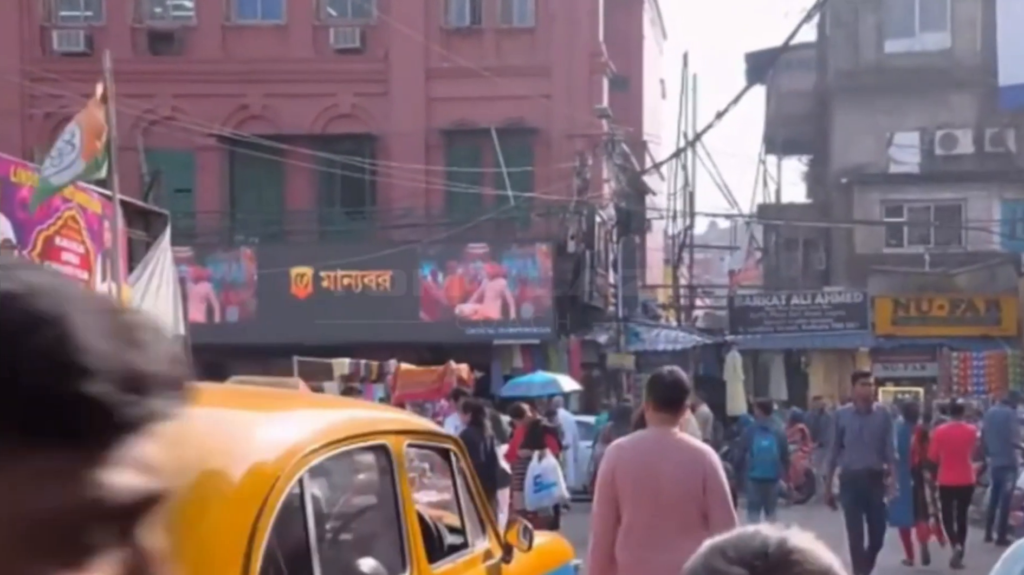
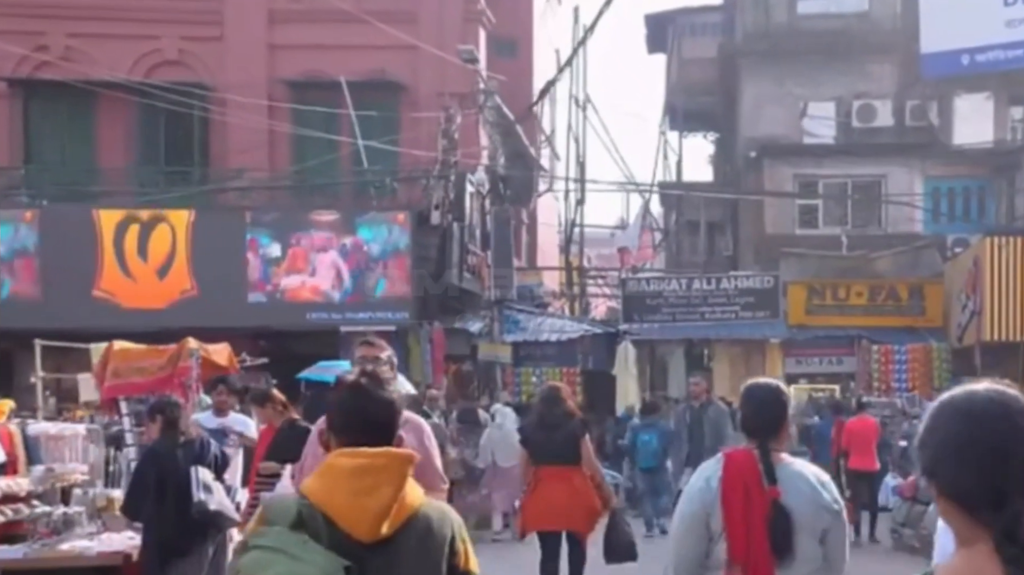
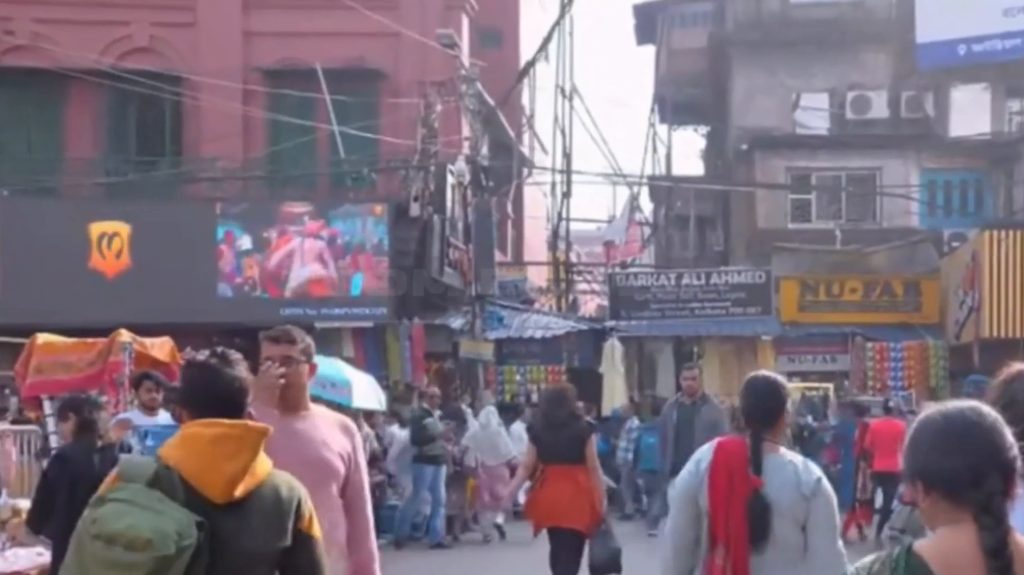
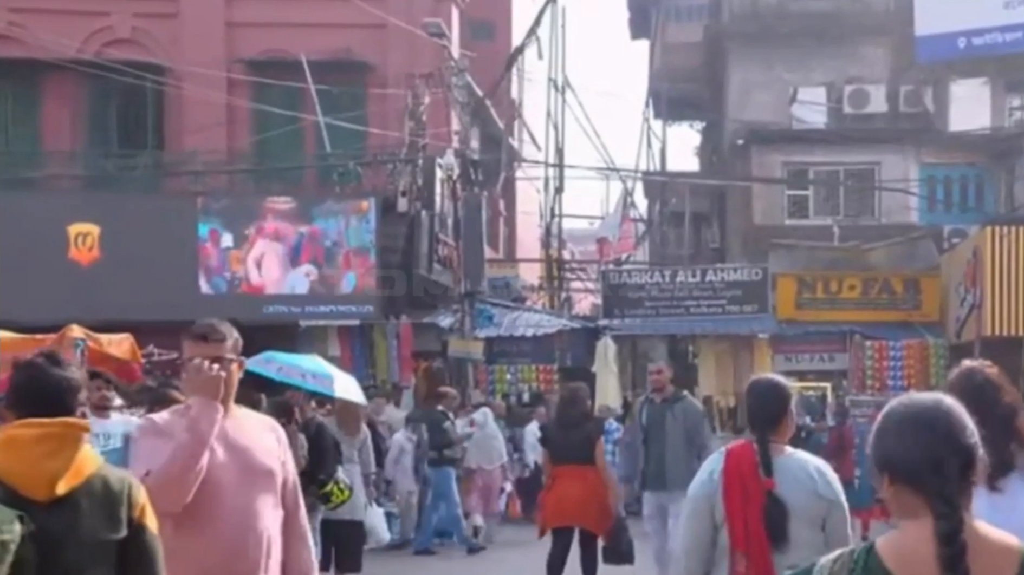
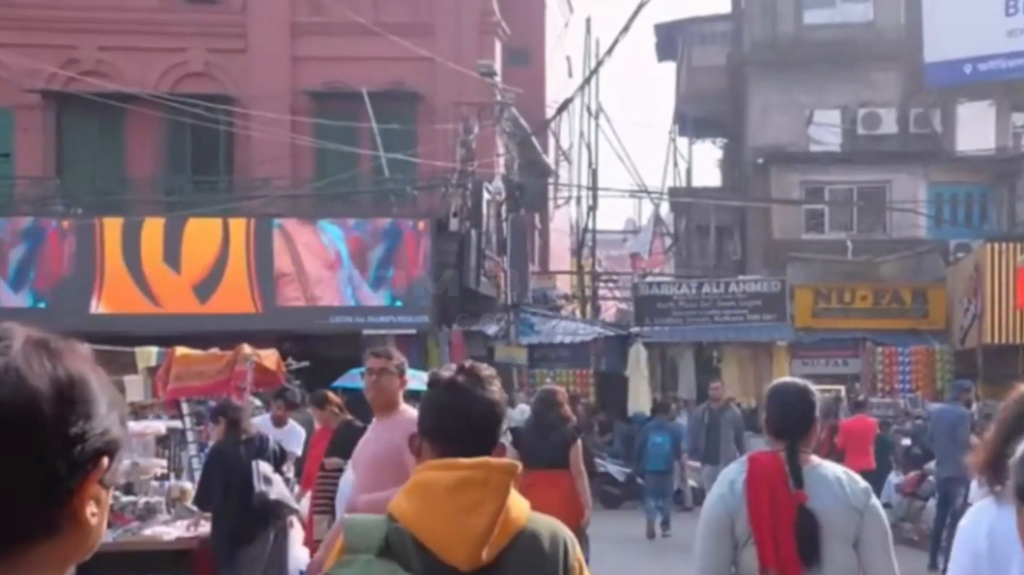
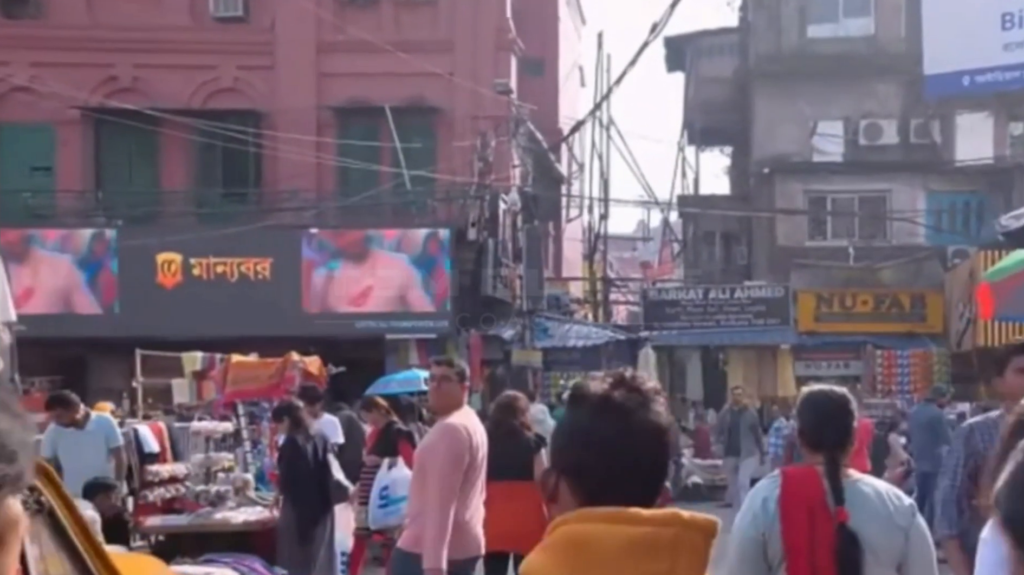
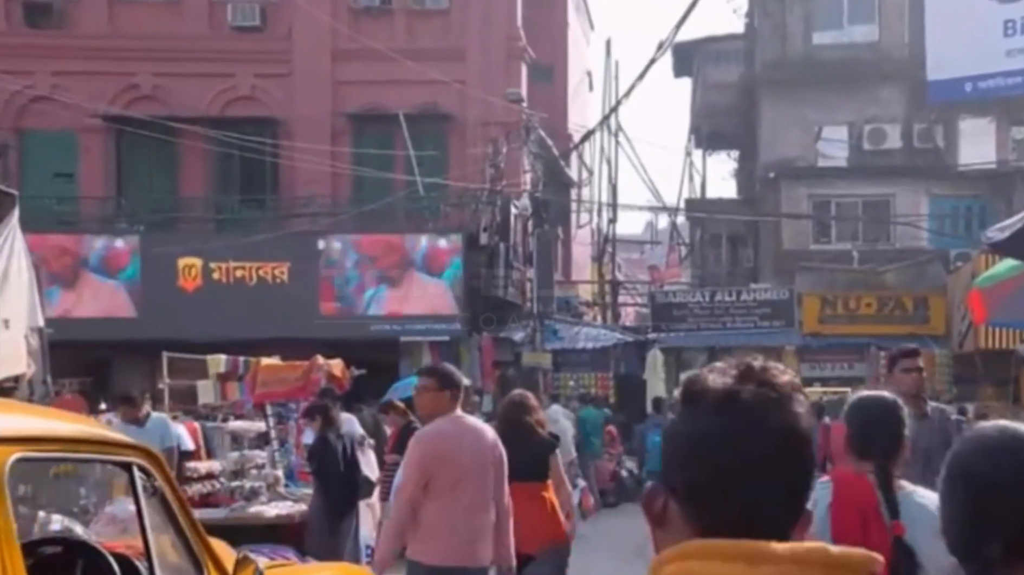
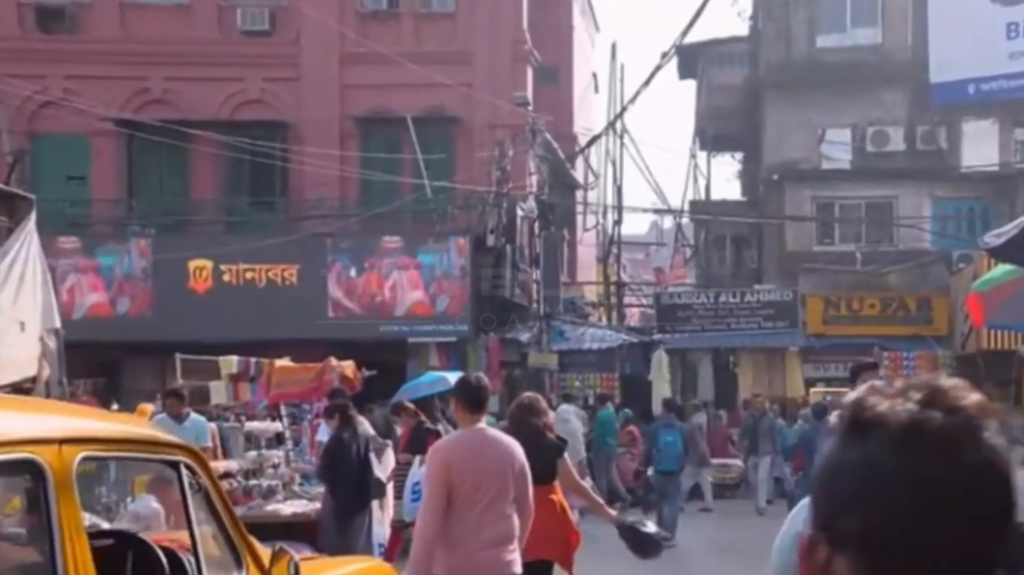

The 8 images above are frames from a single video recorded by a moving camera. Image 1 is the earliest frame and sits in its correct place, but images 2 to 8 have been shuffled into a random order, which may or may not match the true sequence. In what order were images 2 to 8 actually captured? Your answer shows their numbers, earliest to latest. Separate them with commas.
8, 7, 6, 5, 2, 3, 4
